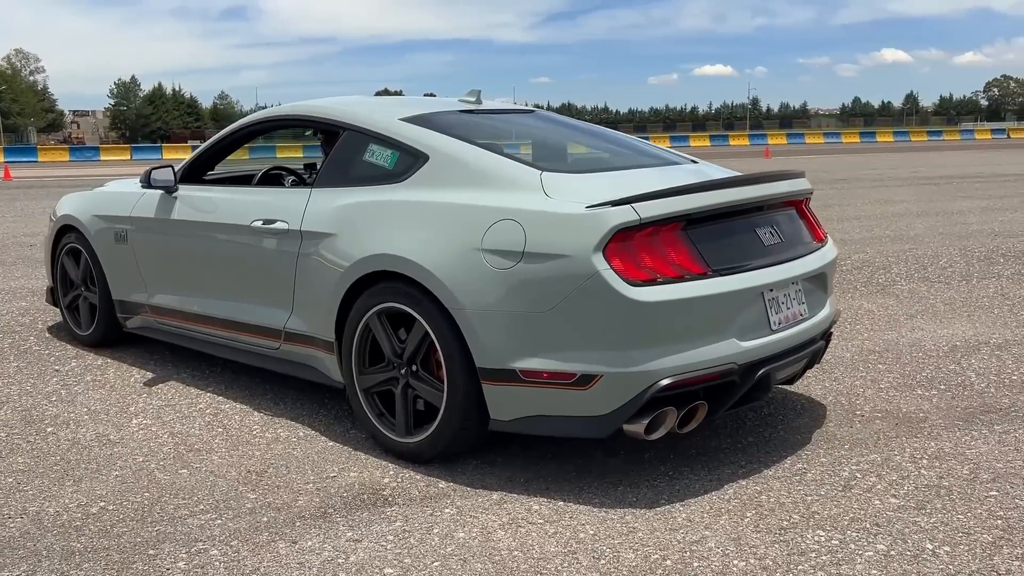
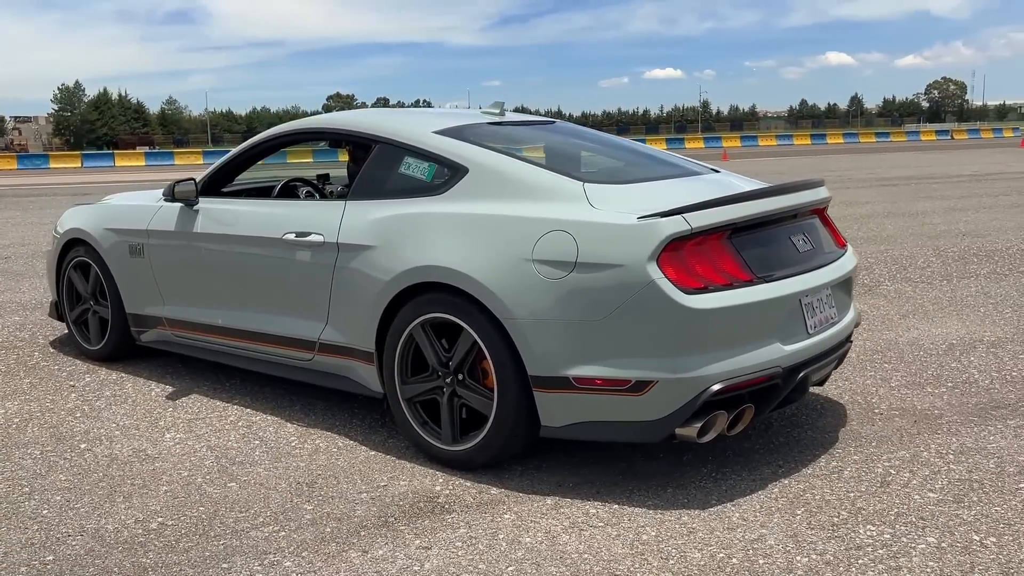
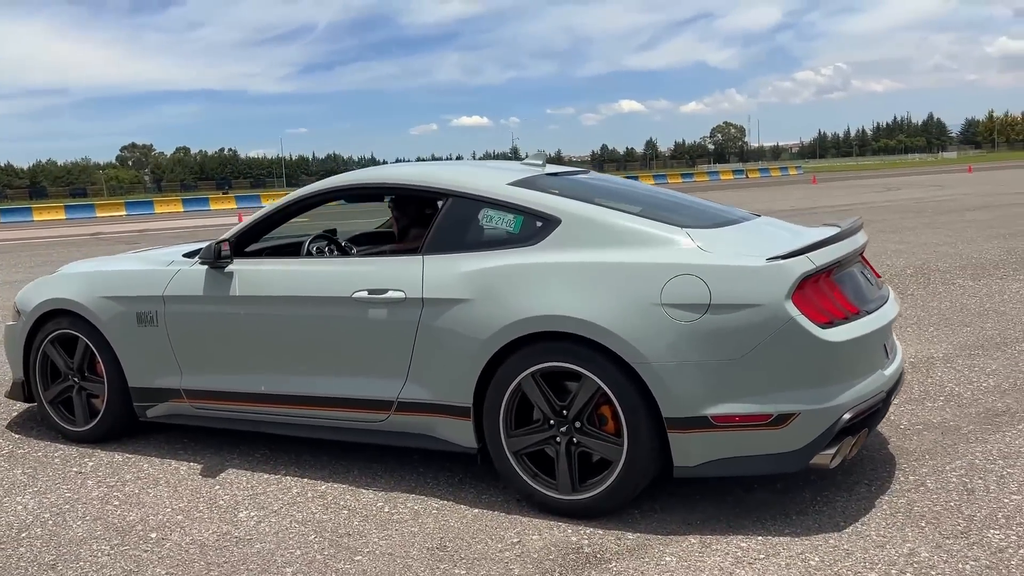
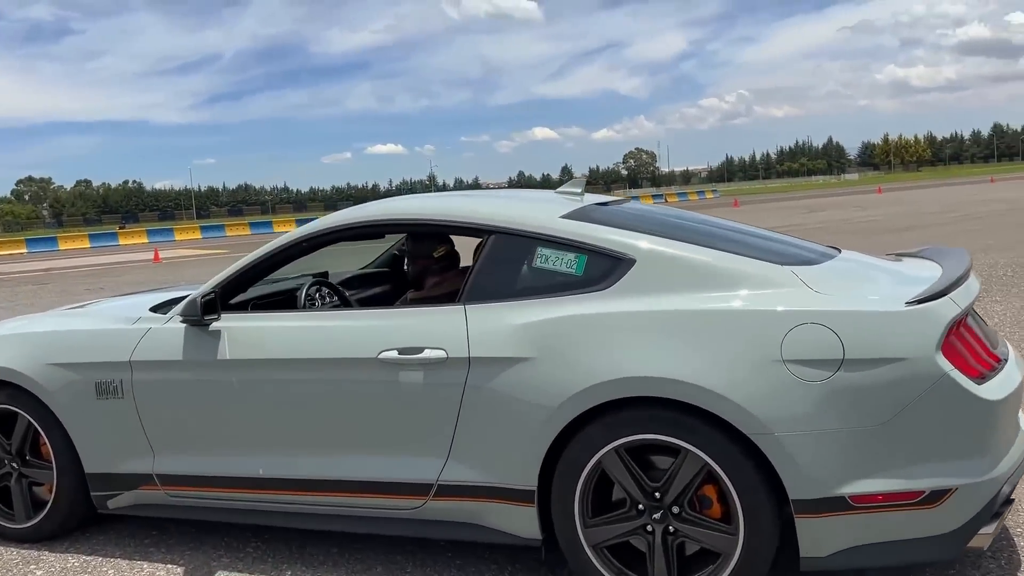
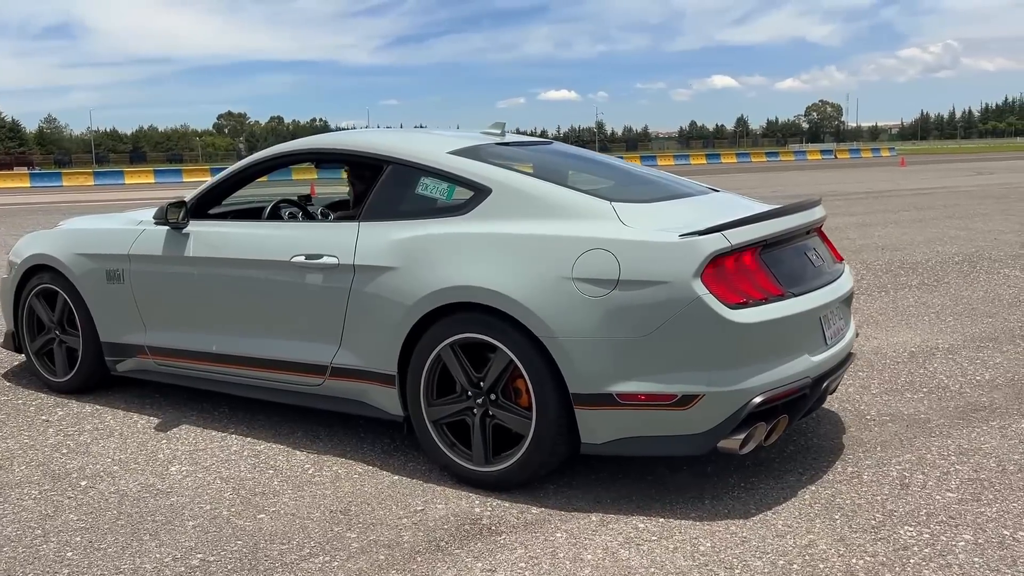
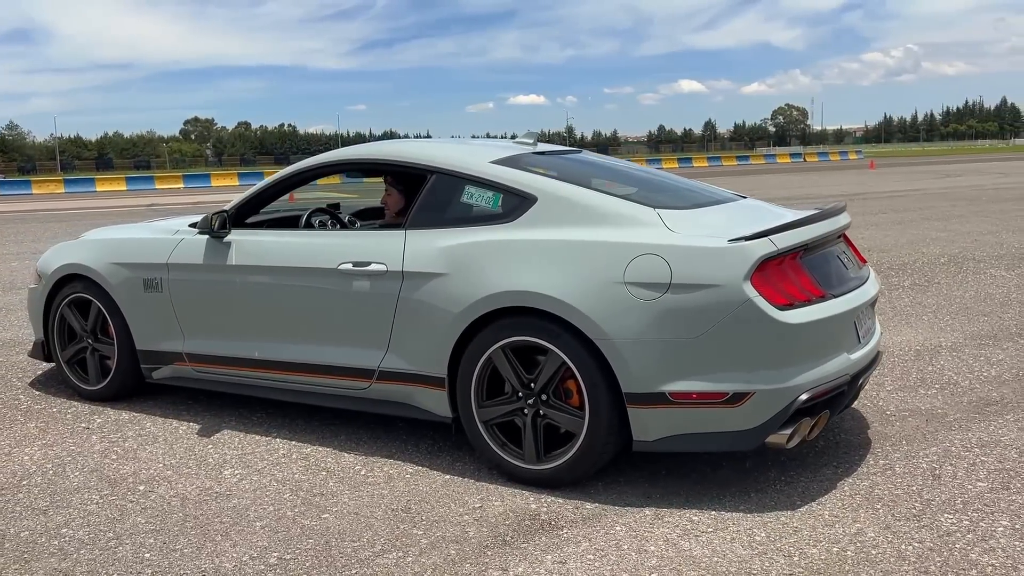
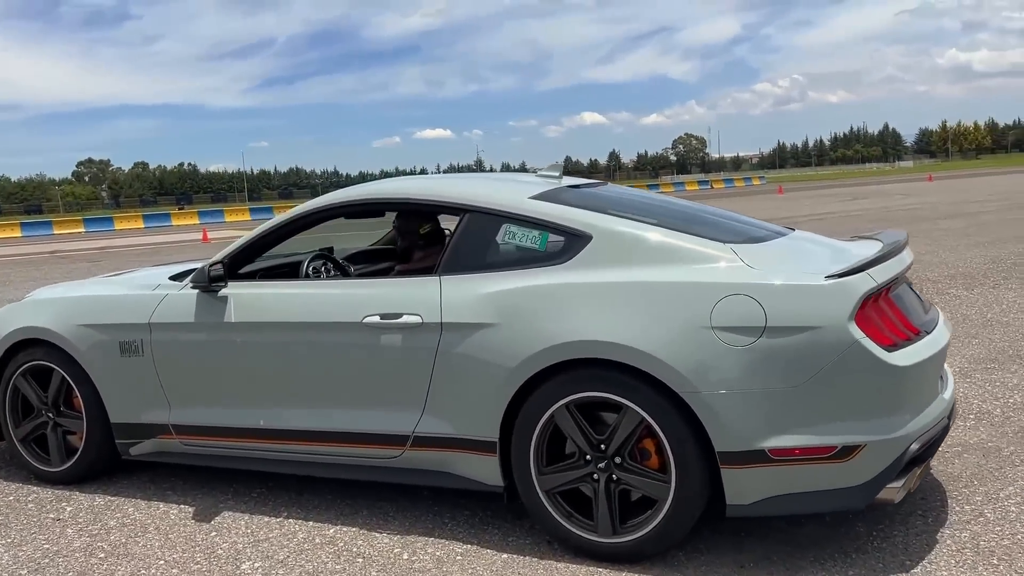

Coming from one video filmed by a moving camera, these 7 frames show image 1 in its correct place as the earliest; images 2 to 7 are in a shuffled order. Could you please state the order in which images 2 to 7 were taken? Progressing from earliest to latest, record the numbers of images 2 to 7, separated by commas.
2, 5, 6, 3, 7, 4
